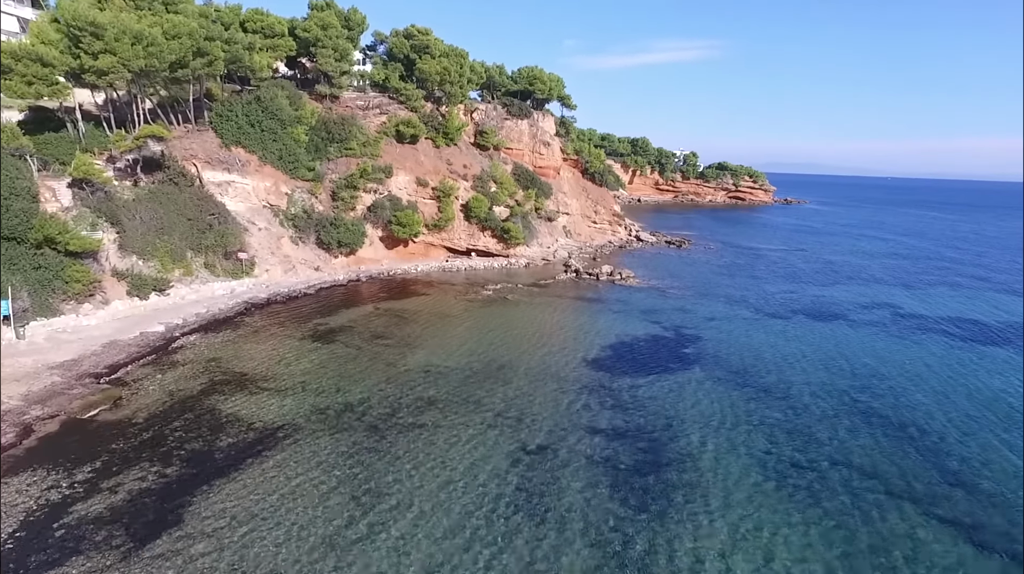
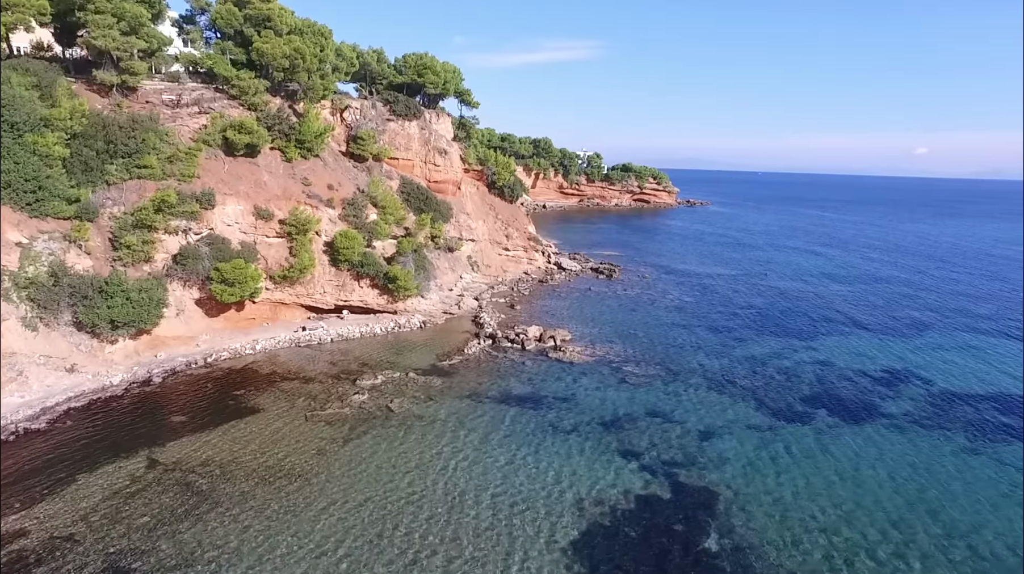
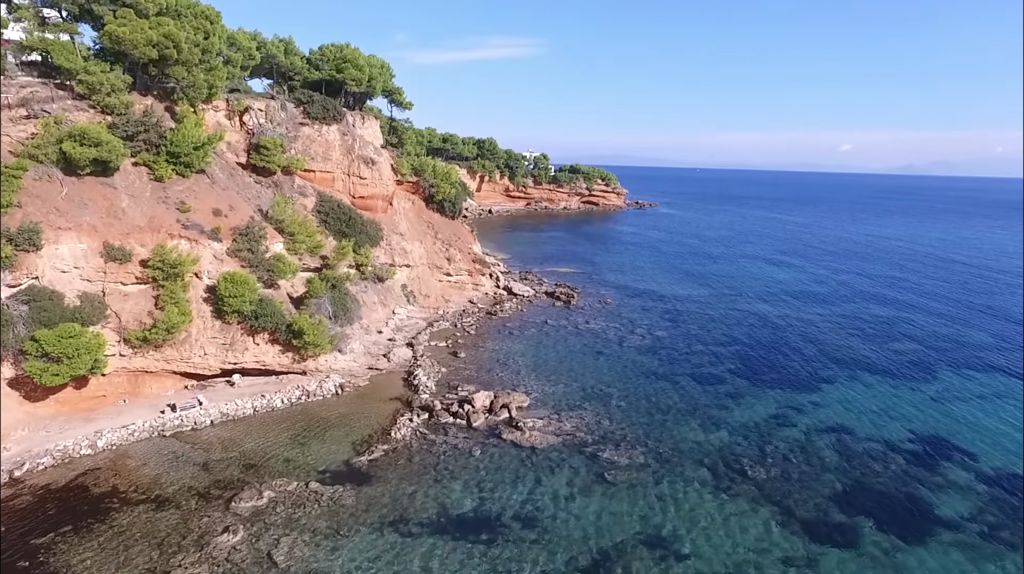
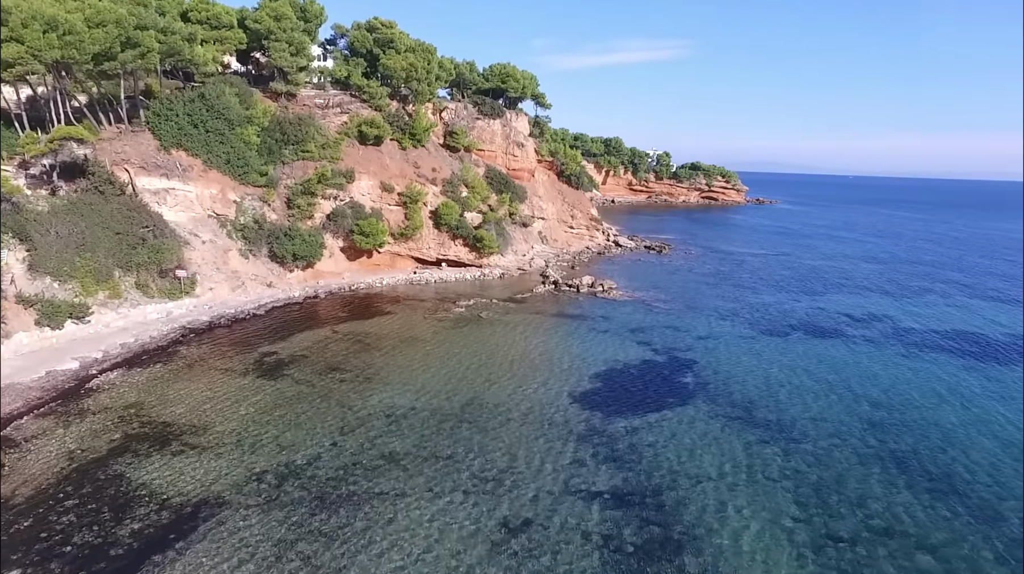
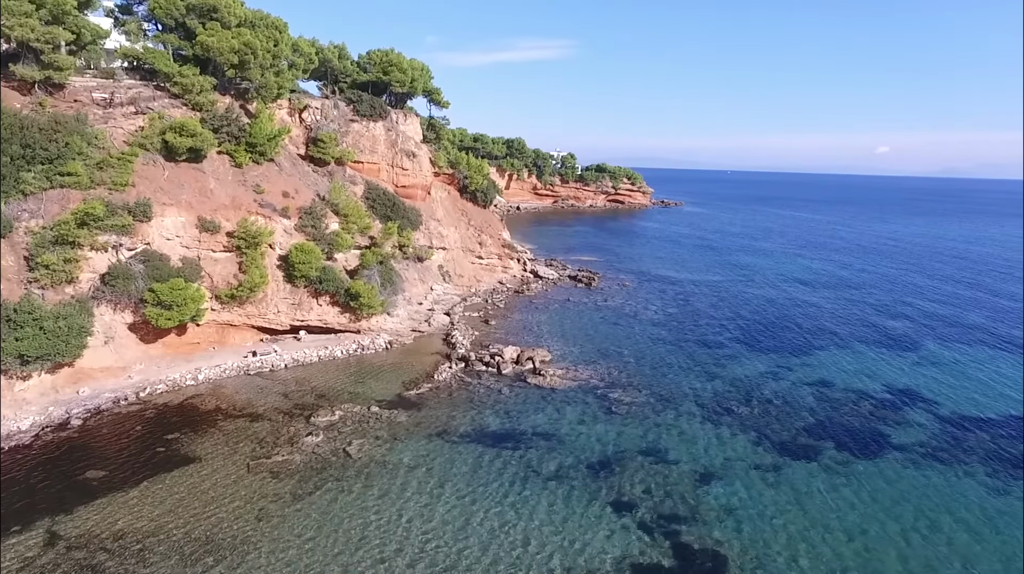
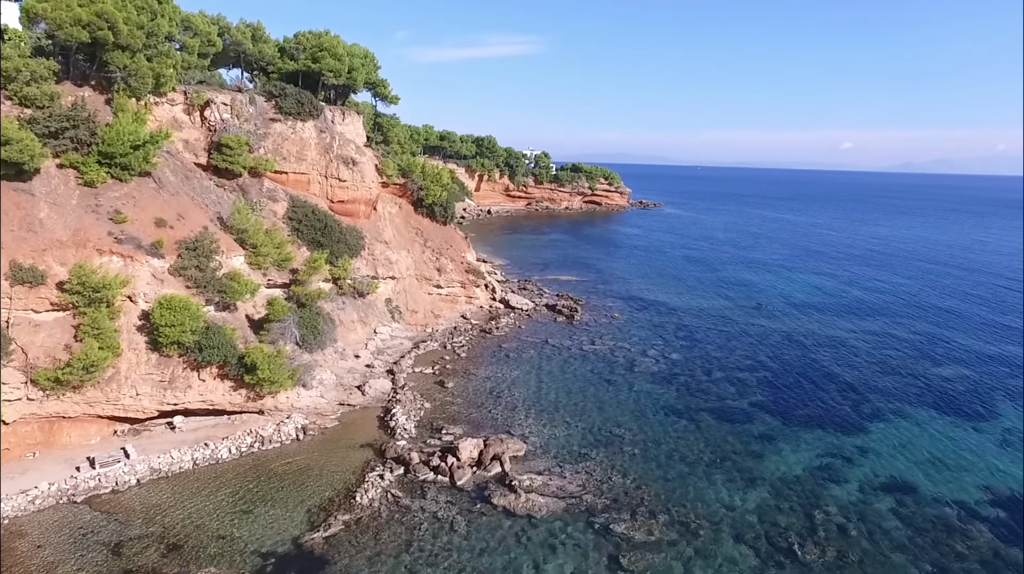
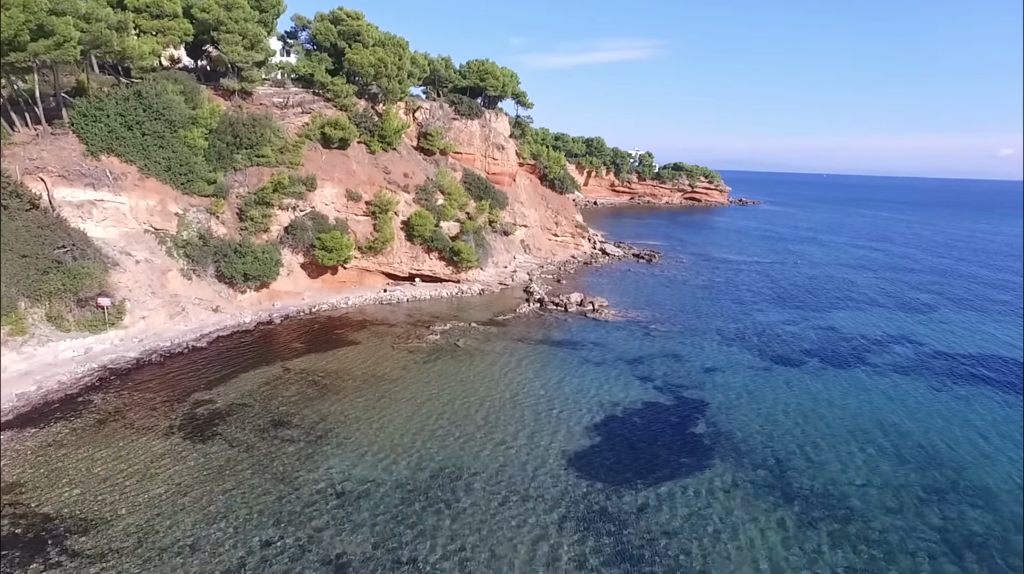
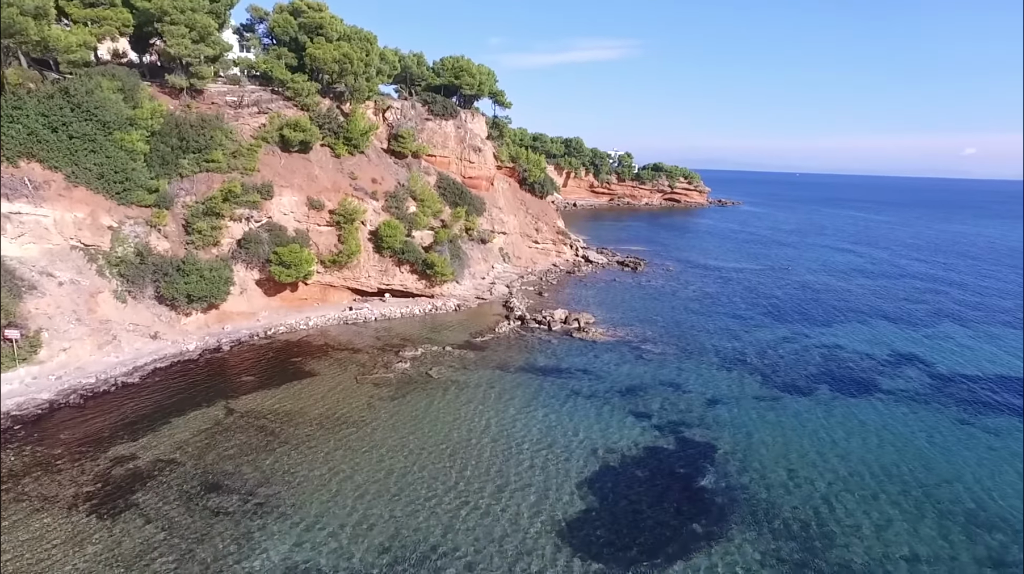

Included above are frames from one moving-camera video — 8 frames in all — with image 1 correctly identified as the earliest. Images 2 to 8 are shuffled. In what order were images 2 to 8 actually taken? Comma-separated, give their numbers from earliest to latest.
4, 7, 8, 2, 5, 3, 6
